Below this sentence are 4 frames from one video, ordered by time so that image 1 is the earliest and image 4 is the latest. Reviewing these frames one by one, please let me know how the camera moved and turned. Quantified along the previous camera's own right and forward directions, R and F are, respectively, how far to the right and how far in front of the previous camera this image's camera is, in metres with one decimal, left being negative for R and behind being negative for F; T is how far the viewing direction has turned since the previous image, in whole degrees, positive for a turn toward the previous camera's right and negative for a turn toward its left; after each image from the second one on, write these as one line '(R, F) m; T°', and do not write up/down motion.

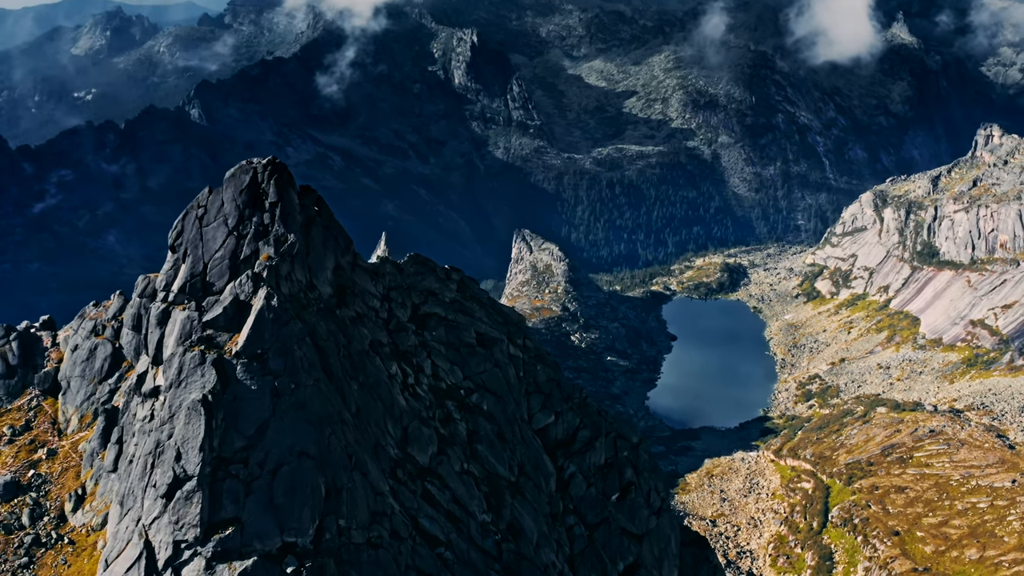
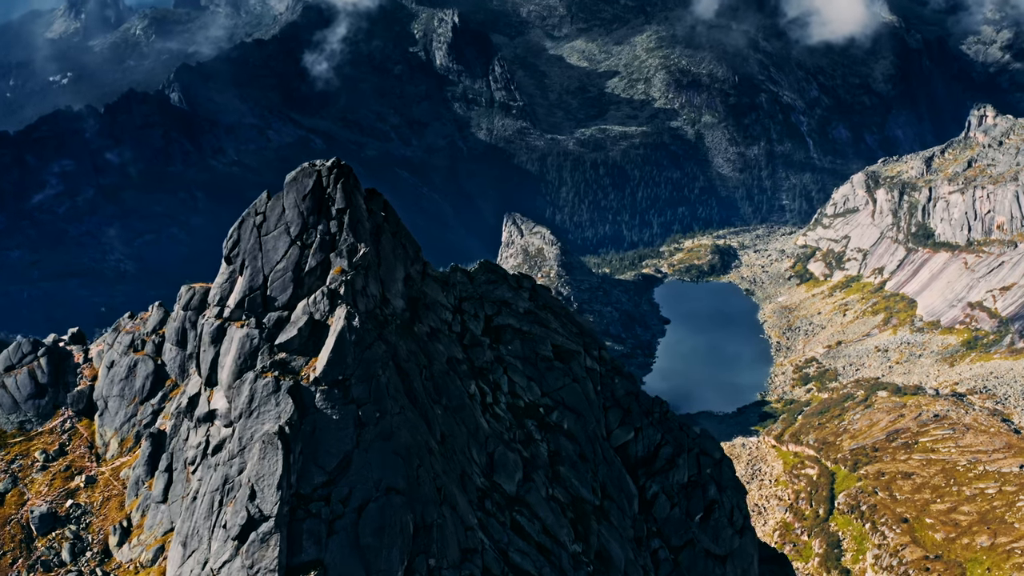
(-8.5, +5.8) m; +2°
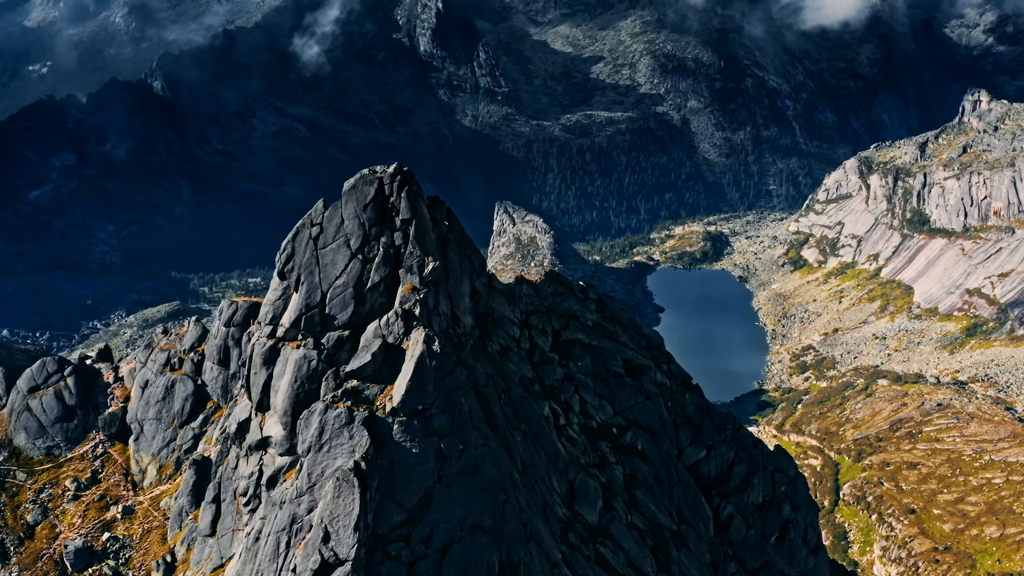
(-6.7, +4.7) m; +1°
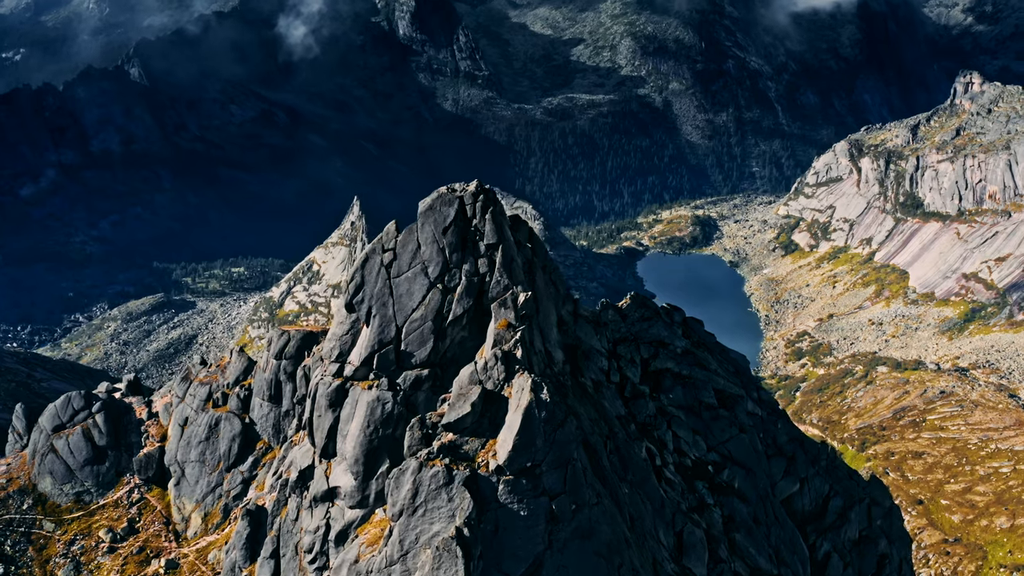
(-7.4, +6.3) m; +2°
